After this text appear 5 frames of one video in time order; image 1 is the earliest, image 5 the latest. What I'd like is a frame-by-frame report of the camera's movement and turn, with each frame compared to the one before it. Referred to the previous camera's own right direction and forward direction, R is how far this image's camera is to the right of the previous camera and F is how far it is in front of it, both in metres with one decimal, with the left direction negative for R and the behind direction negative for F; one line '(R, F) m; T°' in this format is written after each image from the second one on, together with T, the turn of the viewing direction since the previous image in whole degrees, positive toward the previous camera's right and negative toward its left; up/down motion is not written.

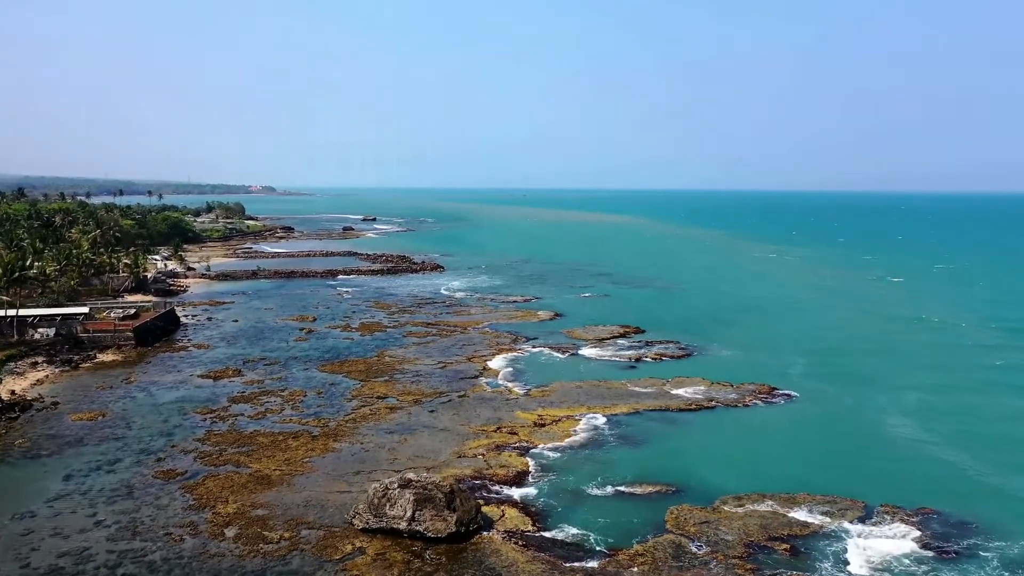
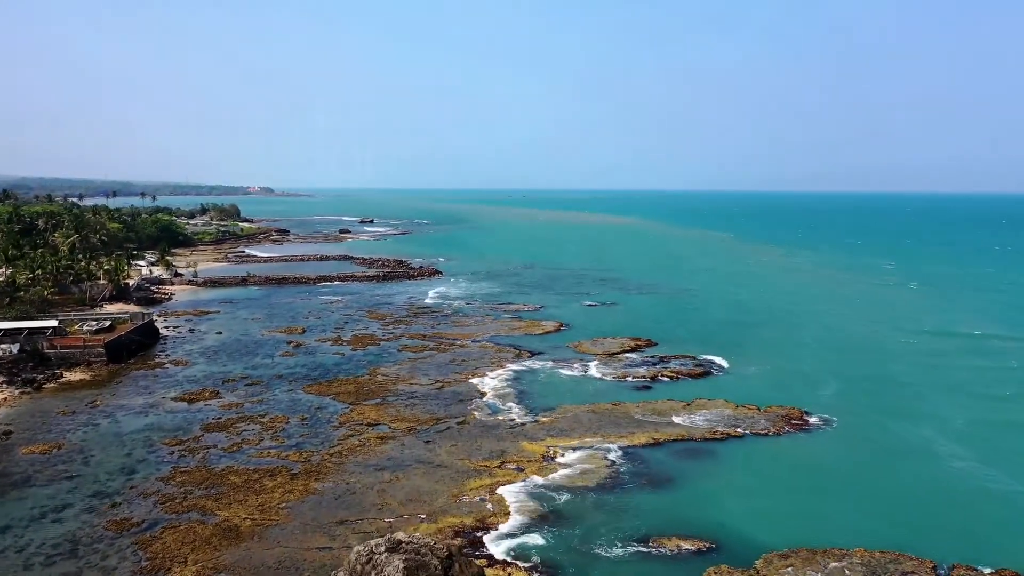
(-0.2, +3.3) m; 0°
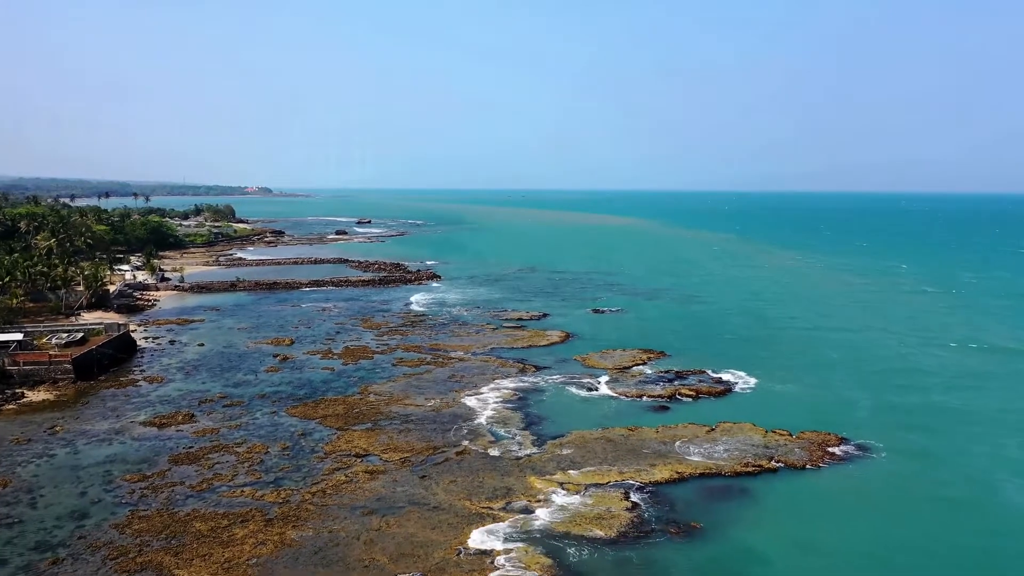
(-0.3, +3.2) m; 0°
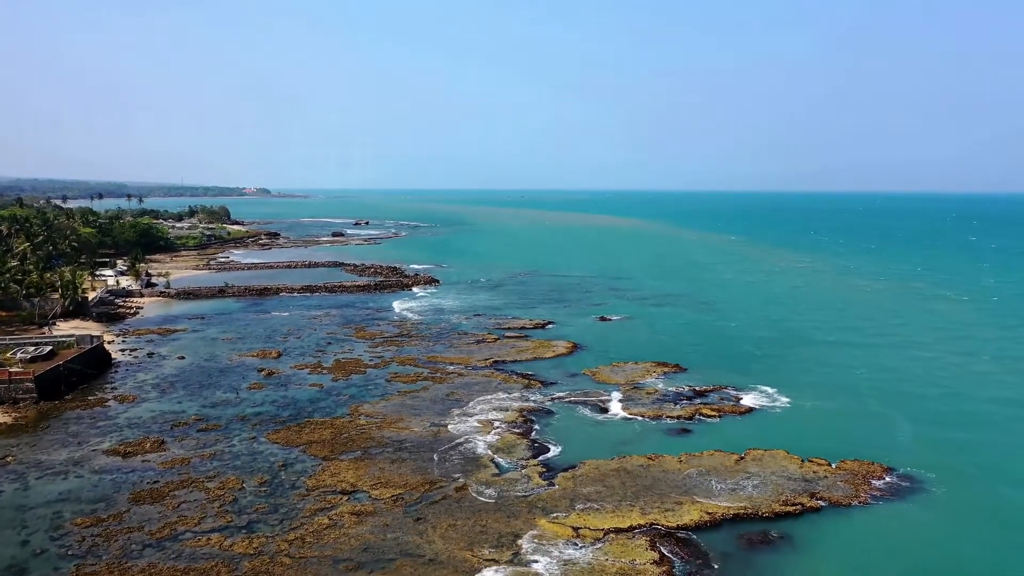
(-0.3, +3.2) m; 0°
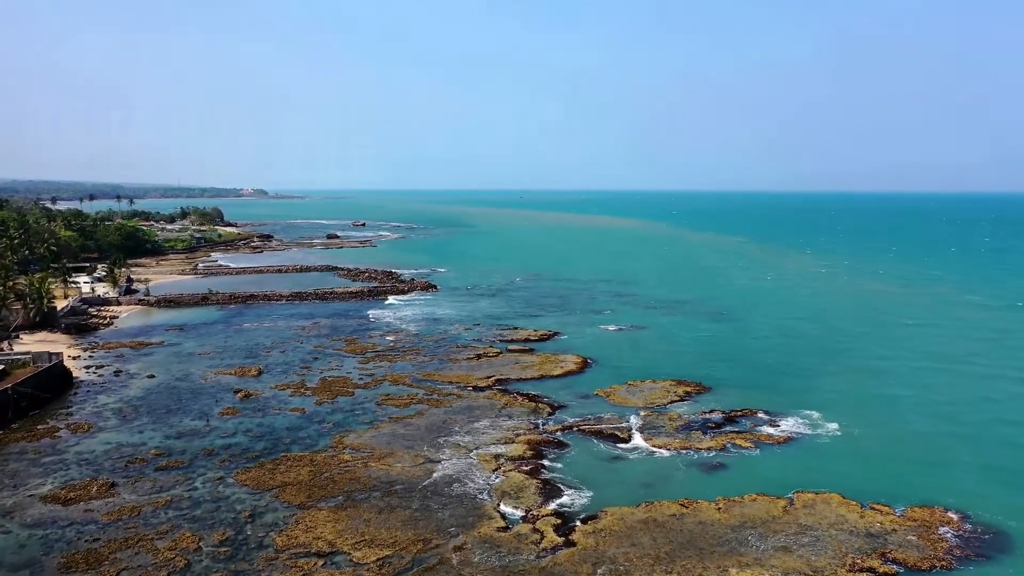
(-0.3, +4.0) m; 0°
